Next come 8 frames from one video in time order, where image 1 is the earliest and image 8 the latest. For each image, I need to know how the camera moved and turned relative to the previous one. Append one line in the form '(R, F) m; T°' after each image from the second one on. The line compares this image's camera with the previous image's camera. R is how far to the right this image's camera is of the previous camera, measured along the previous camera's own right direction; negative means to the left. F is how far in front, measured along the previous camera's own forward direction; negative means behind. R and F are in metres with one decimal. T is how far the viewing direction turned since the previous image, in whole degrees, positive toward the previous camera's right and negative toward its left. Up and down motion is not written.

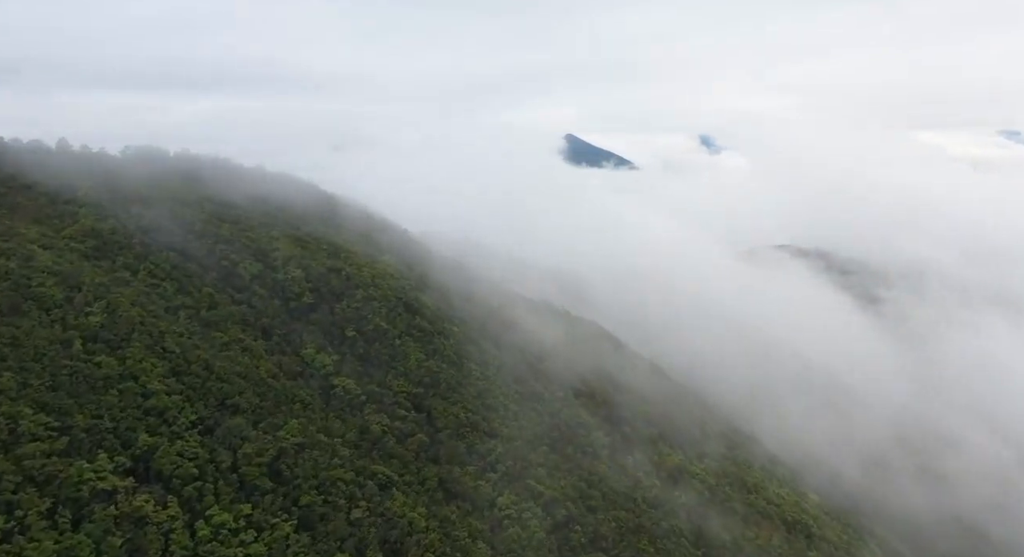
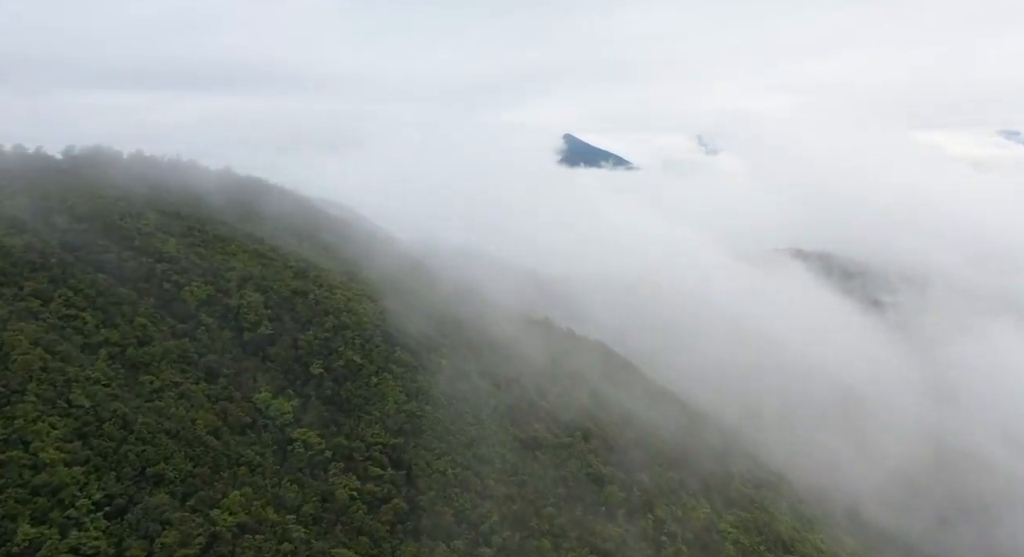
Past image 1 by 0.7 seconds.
(0.0, +5.2) m; 0°
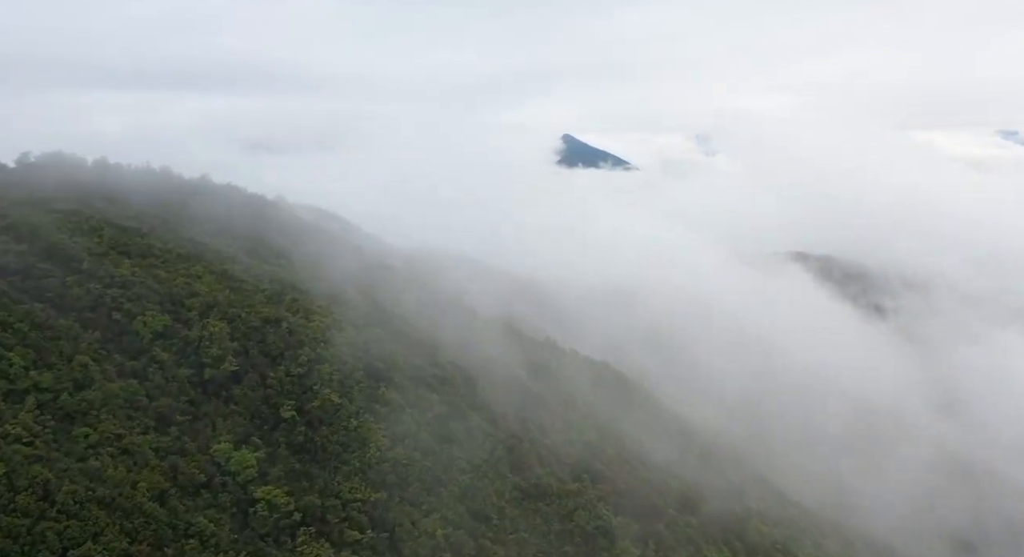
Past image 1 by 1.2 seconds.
(0.0, +3.4) m; 0°
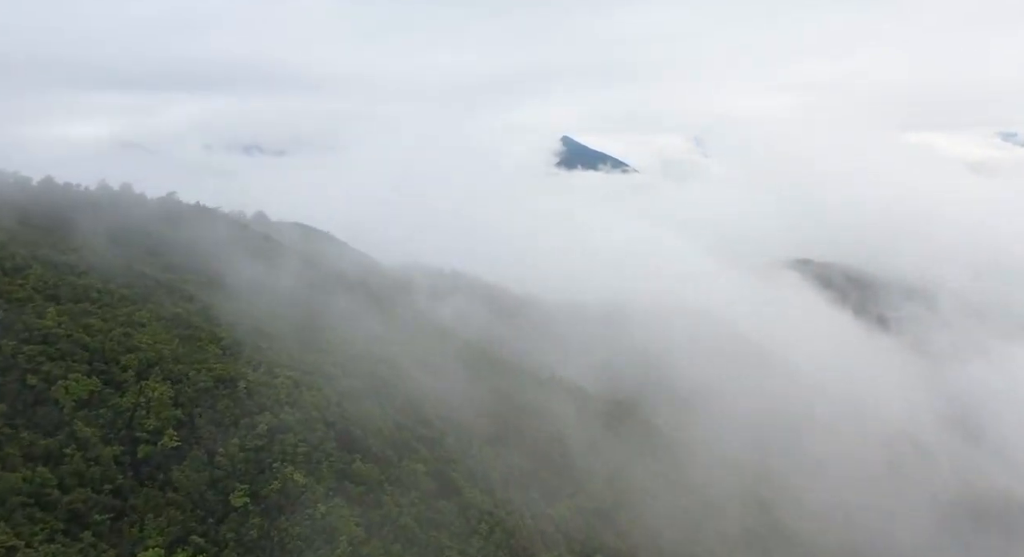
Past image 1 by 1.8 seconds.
(0.0, +4.2) m; 0°
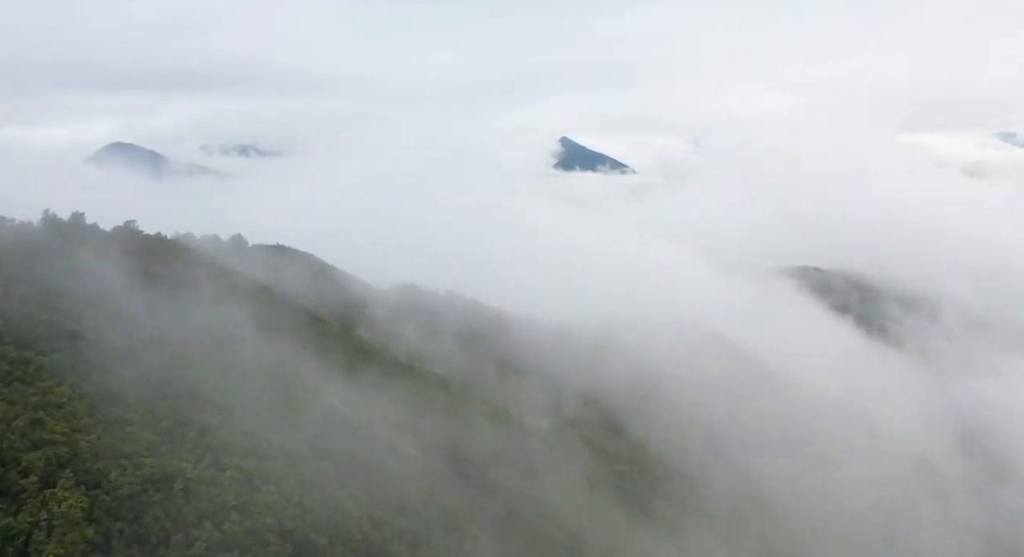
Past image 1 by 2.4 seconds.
(0.0, +4.2) m; 0°
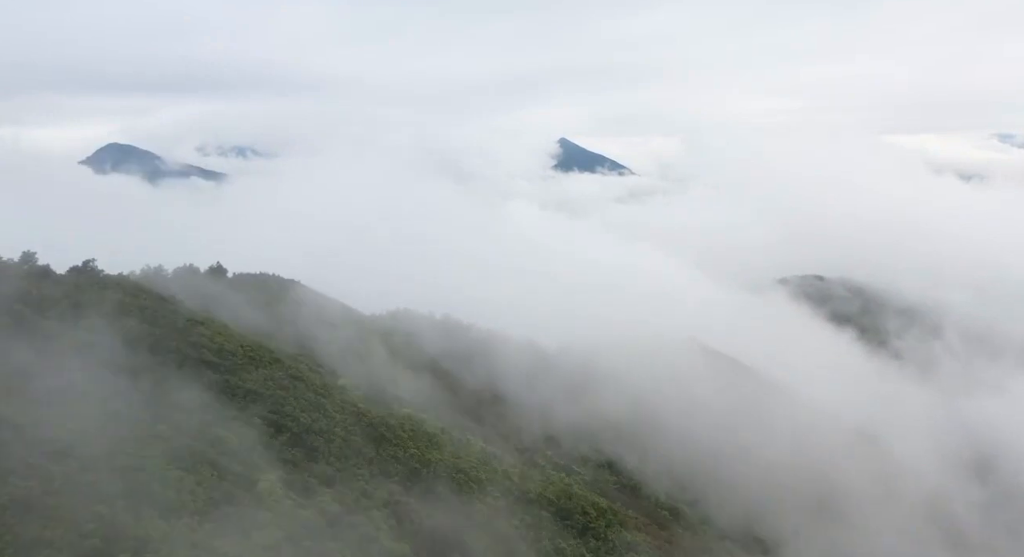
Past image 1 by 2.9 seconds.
(-0.1, +3.5) m; 0°
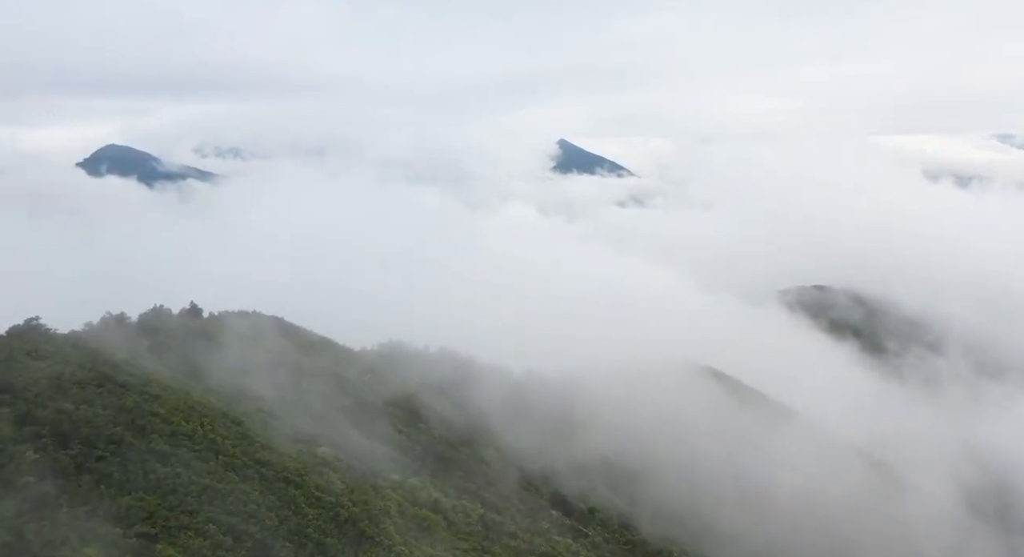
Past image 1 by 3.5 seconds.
(0.0, +3.8) m; 0°
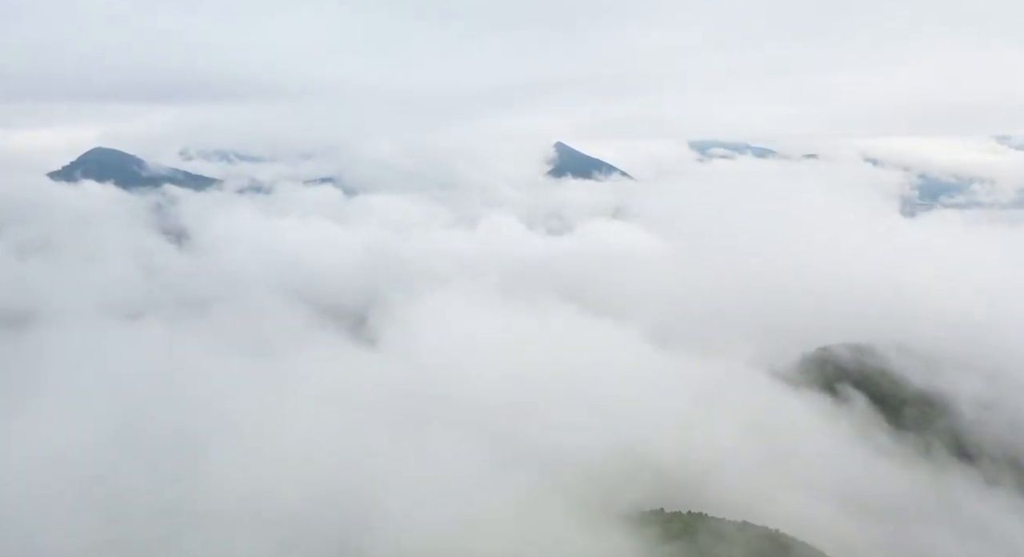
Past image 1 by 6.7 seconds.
(+5.9, +25.1) m; 0°
